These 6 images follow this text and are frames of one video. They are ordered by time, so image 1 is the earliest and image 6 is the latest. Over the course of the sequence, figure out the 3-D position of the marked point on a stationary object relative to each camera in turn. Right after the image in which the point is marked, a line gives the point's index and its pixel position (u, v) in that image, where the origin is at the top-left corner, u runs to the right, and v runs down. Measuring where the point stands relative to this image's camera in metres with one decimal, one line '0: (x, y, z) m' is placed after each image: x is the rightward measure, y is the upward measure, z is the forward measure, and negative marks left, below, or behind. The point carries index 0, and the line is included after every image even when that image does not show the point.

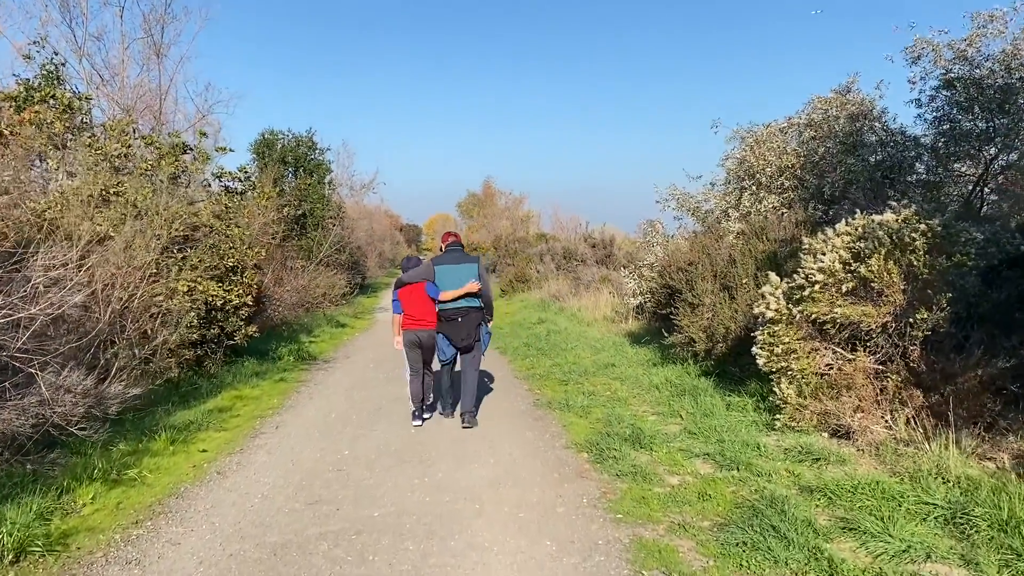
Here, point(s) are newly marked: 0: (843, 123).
0: (+4.3, +2.1, +10.8) m
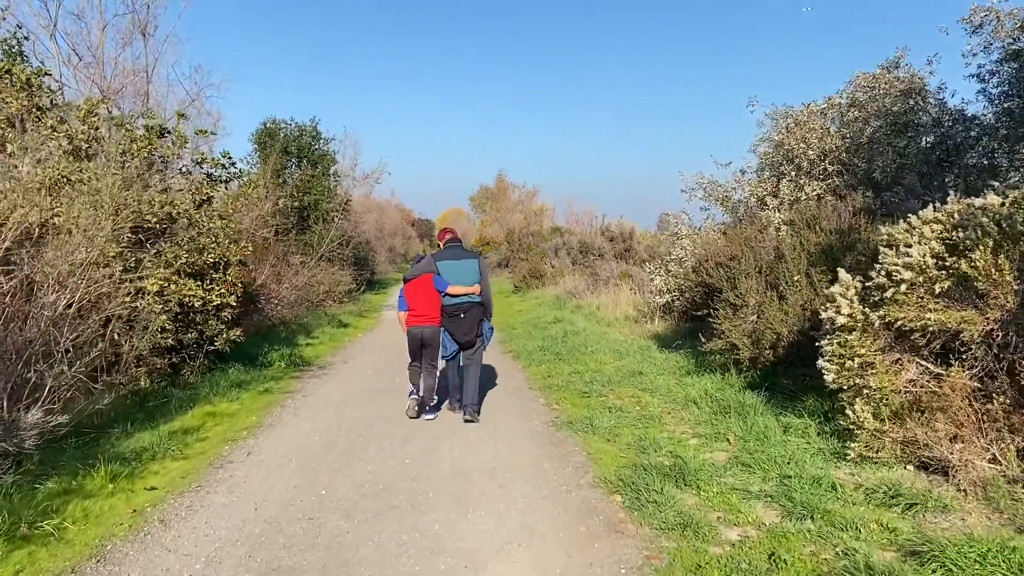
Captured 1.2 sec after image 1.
0: (+4.4, +2.2, +9.7) m
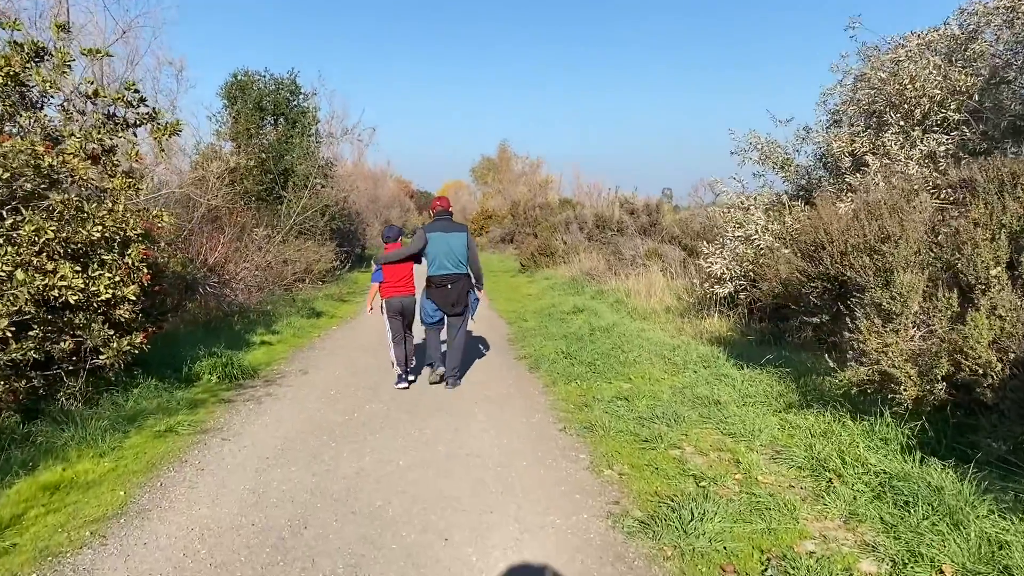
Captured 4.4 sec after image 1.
0: (+4.6, +2.2, +7.1) m
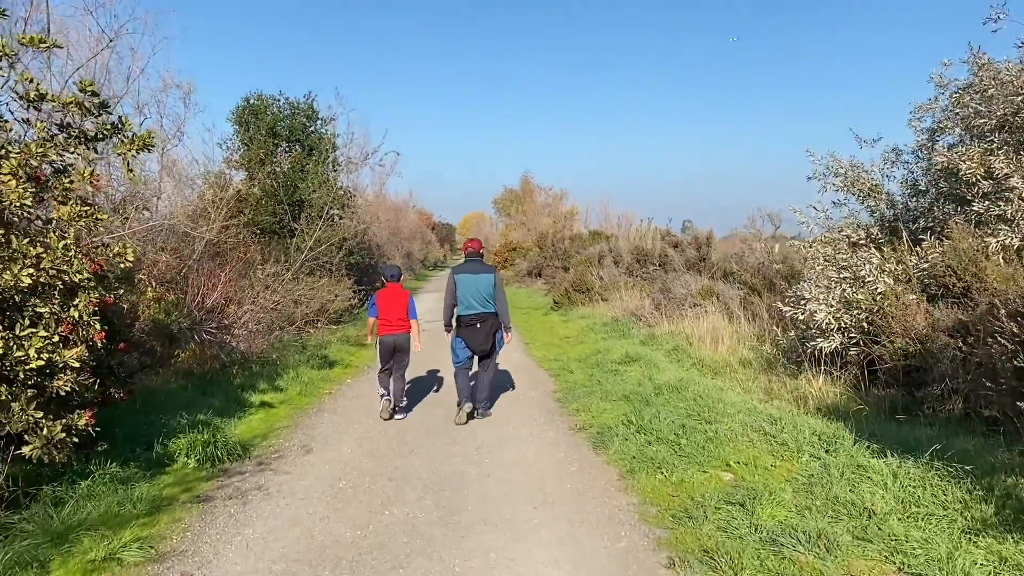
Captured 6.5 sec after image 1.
0: (+5.0, +1.9, +5.6) m
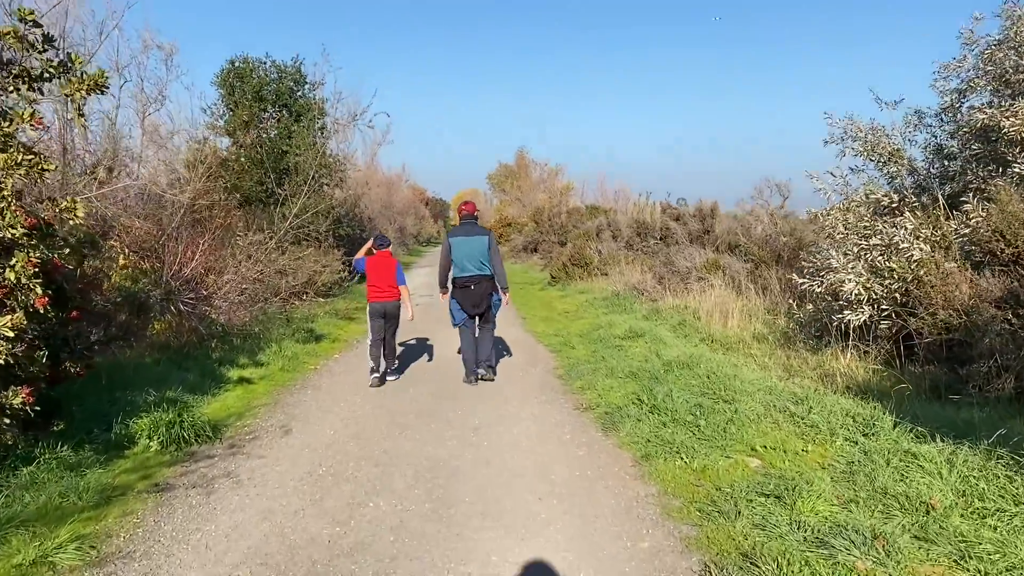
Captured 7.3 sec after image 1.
0: (+5.0, +2.0, +5.0) m
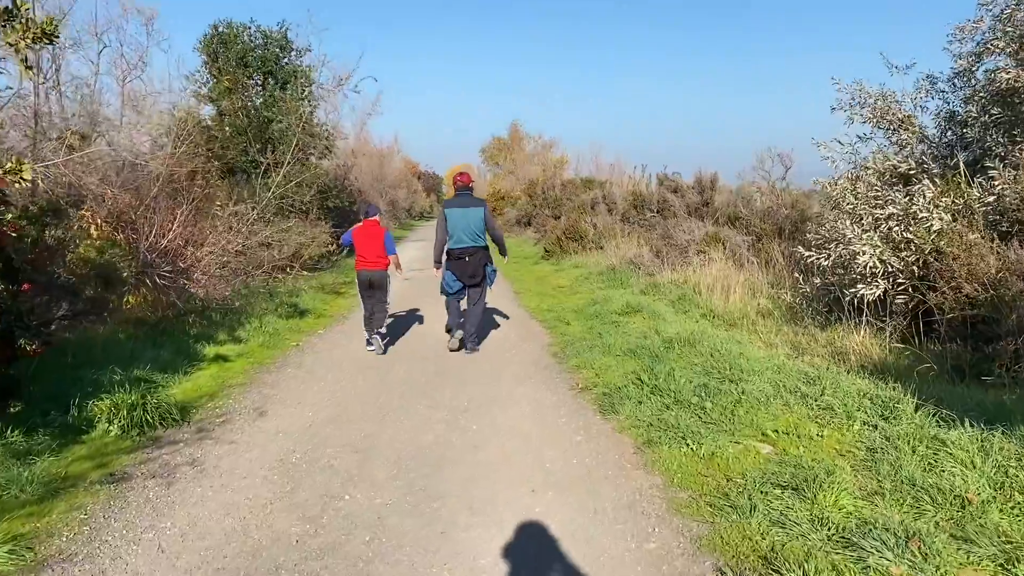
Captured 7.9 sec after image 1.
0: (+4.9, +2.2, +4.6) m
